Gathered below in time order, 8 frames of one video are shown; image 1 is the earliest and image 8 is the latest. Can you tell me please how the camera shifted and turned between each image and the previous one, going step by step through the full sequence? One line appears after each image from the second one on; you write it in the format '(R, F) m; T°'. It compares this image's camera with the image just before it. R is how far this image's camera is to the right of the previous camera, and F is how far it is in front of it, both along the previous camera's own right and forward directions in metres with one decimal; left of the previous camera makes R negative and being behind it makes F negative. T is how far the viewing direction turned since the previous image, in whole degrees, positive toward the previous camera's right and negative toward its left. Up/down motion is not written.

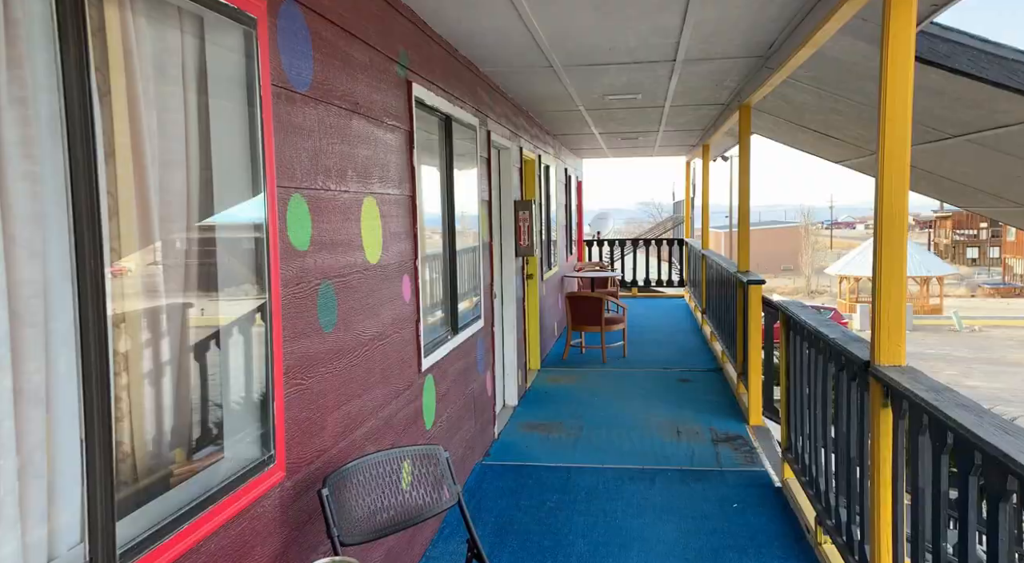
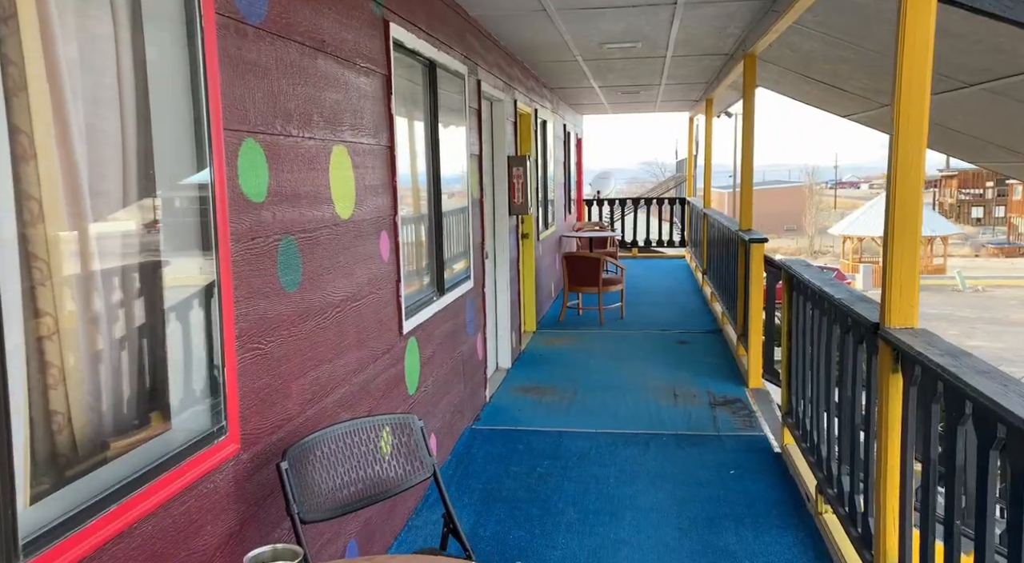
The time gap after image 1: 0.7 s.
(+0.1, +0.2) m; 0°
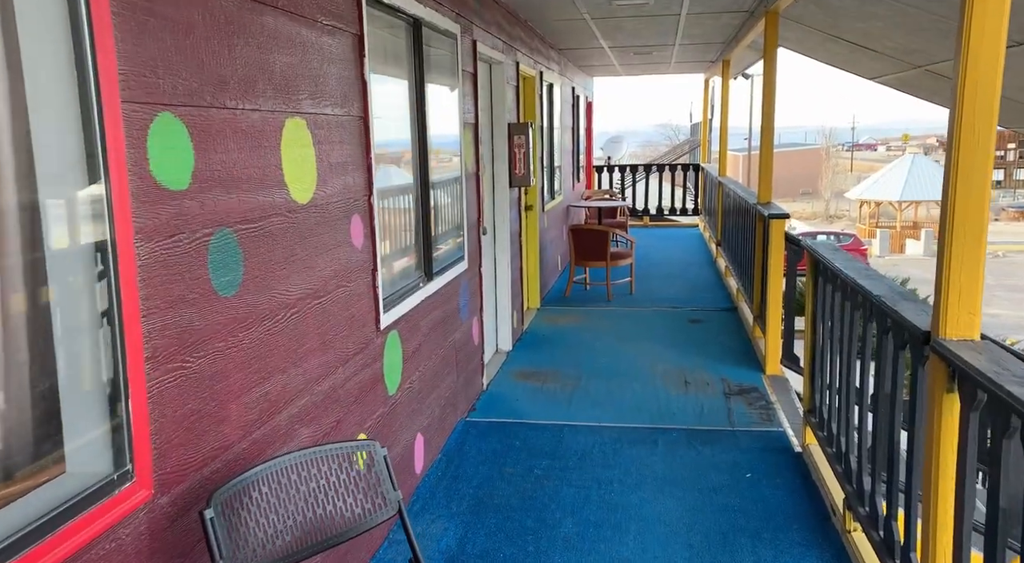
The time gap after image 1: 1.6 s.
(+0.1, +0.3) m; -1°
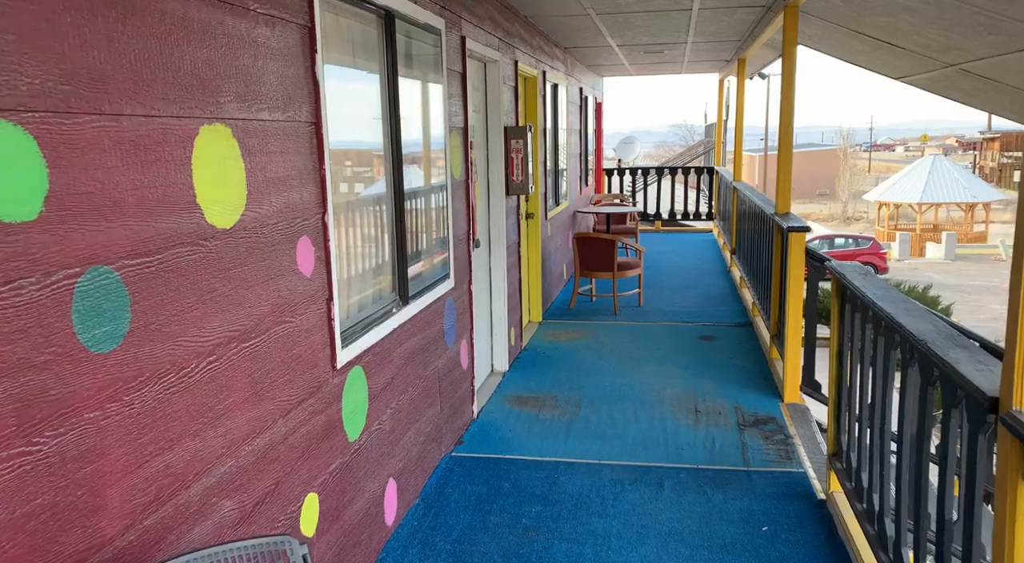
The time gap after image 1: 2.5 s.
(+0.1, +0.4) m; -1°
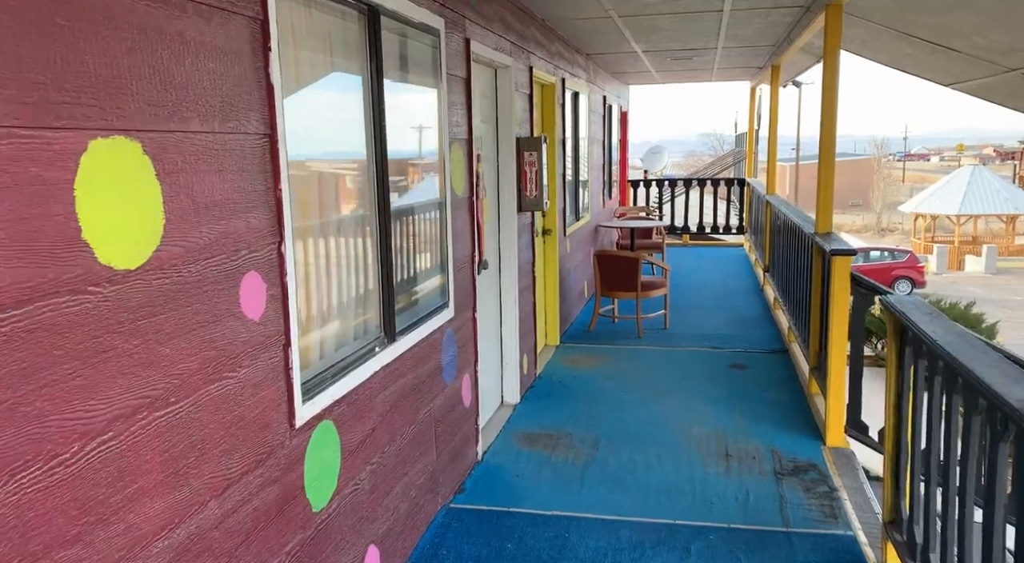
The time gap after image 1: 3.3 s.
(+0.1, +0.4) m; -2°
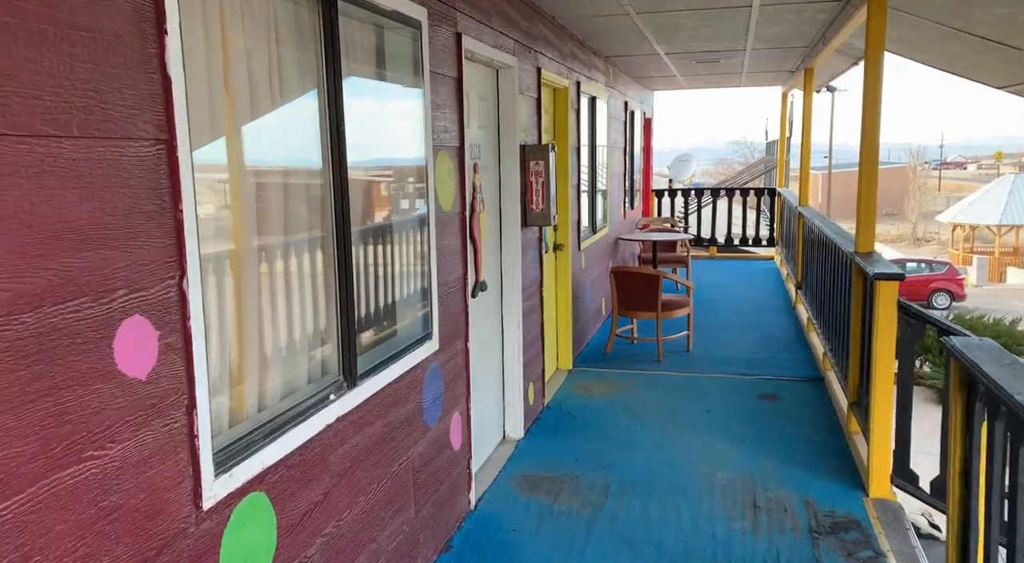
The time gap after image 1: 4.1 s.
(+0.1, +0.4) m; -2°
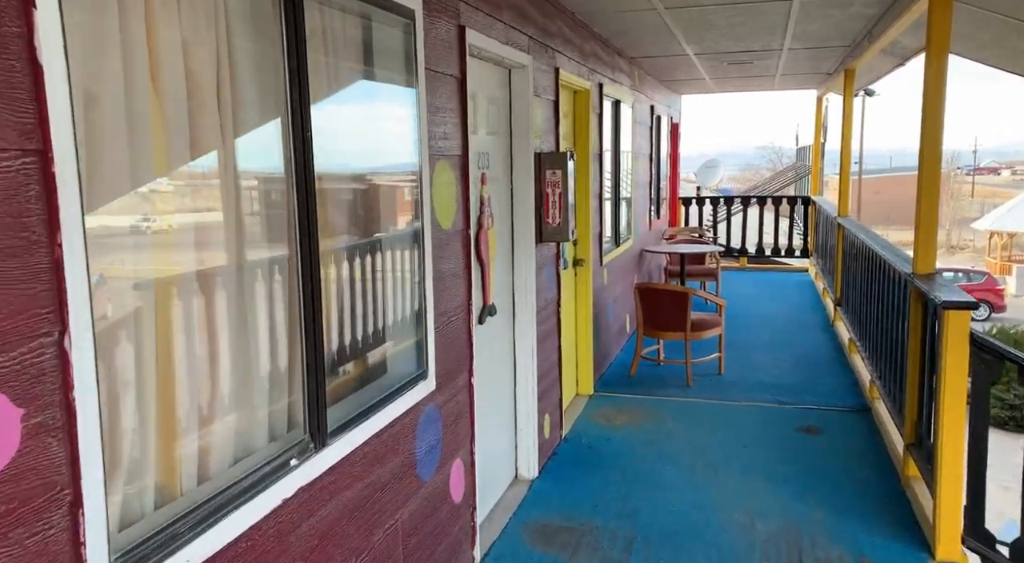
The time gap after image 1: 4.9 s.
(0.0, +0.4) m; -2°
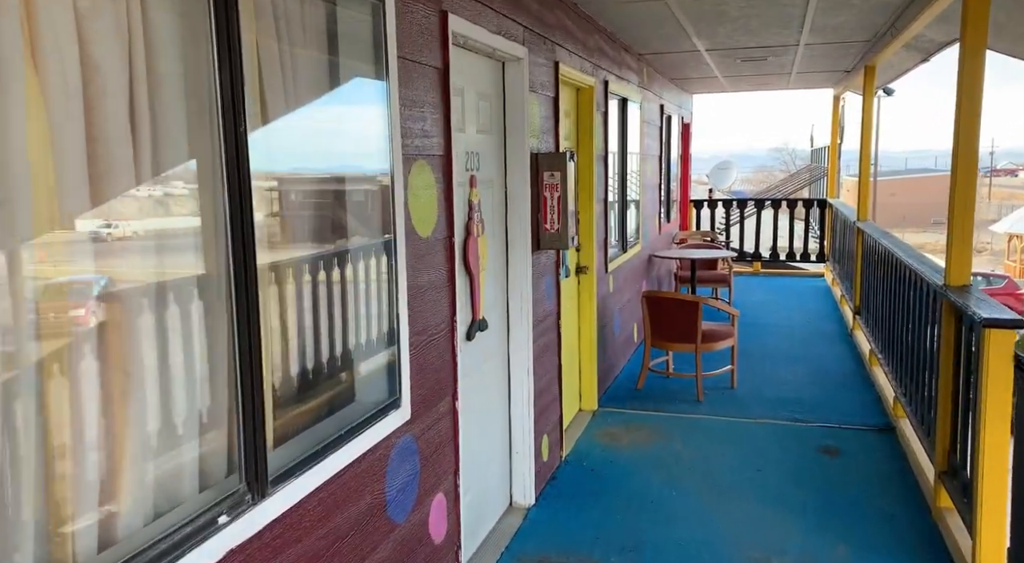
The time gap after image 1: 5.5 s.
(+0.1, +0.3) m; -1°
